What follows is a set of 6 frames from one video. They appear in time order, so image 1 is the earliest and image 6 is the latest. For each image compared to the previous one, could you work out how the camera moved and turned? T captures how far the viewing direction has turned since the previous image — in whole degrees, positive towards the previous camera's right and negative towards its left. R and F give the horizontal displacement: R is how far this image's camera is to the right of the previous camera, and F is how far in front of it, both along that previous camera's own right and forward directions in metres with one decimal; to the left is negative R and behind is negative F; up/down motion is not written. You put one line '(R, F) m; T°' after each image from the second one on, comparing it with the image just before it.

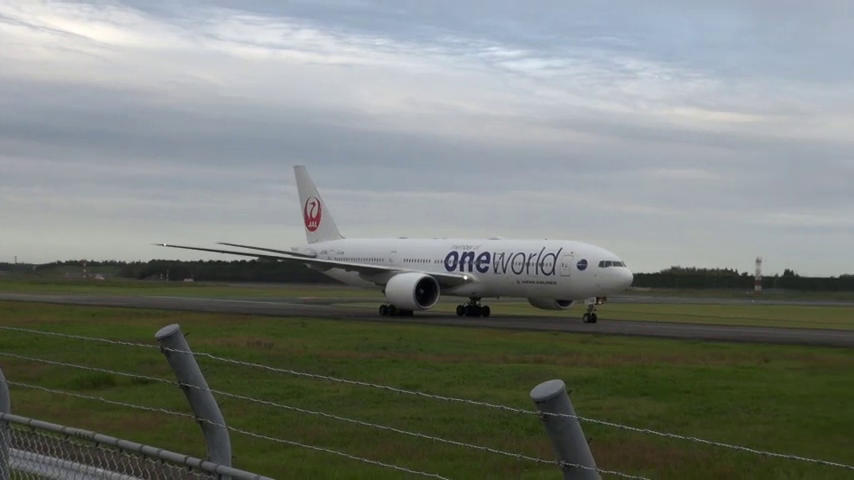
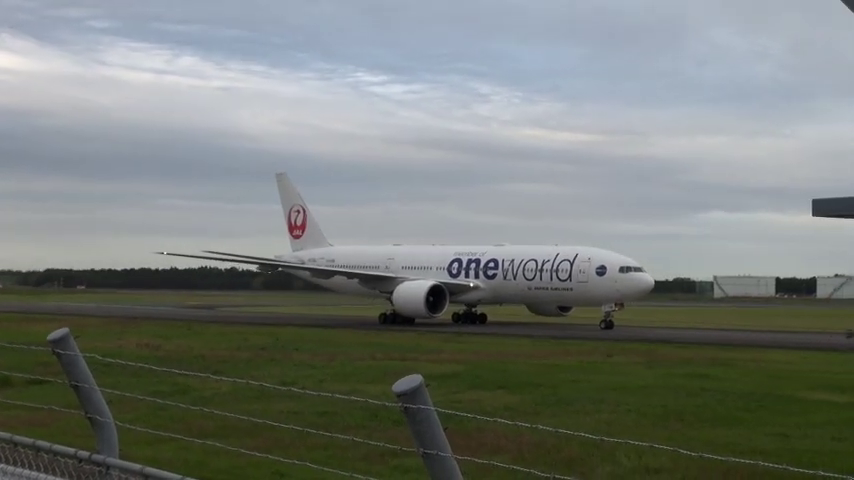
(+0.6, -1.1) m; +3°
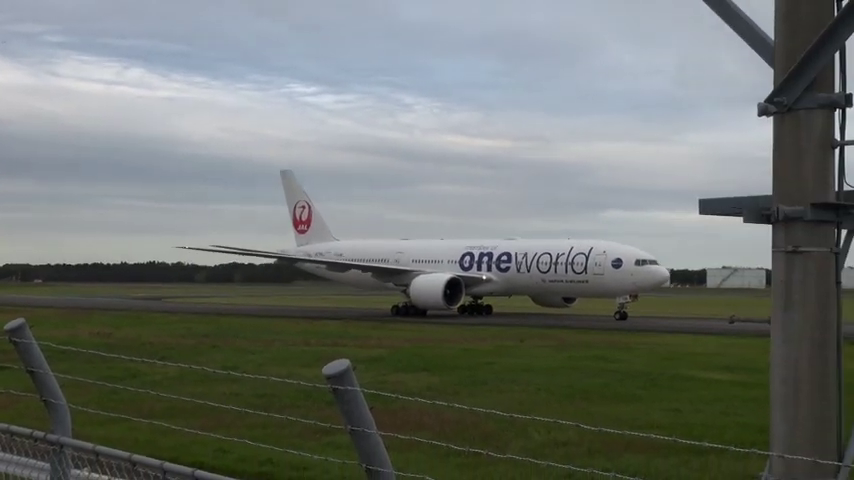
(+0.4, -1.2) m; +2°
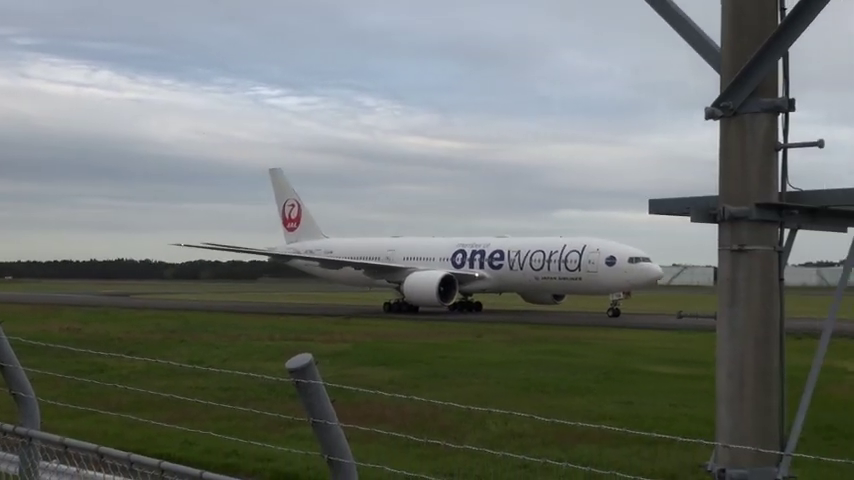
(+0.2, -0.4) m; +1°
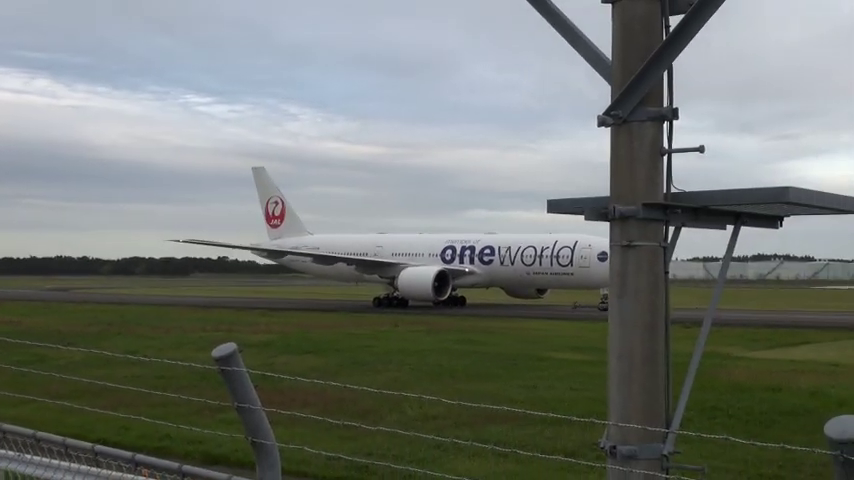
(+0.4, -1.2) m; +2°
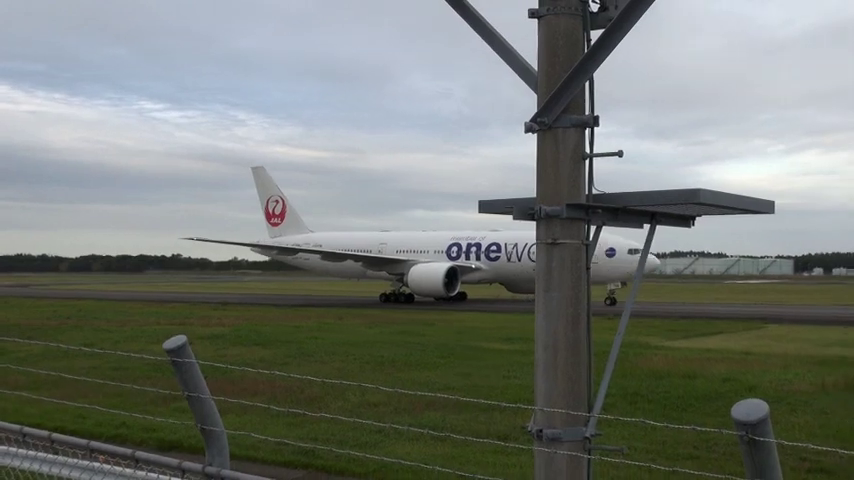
(0.0, -1.1) m; +3°
